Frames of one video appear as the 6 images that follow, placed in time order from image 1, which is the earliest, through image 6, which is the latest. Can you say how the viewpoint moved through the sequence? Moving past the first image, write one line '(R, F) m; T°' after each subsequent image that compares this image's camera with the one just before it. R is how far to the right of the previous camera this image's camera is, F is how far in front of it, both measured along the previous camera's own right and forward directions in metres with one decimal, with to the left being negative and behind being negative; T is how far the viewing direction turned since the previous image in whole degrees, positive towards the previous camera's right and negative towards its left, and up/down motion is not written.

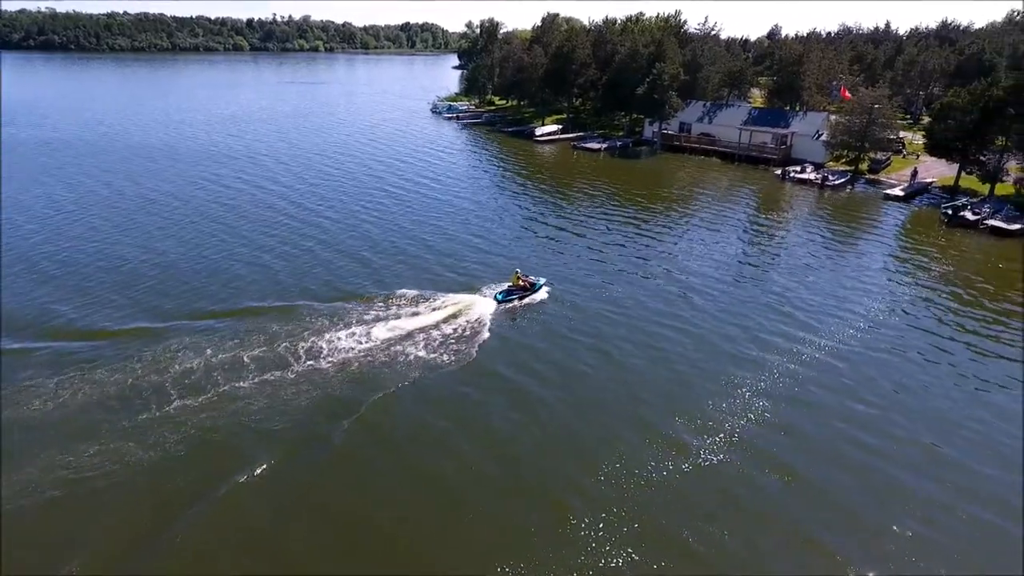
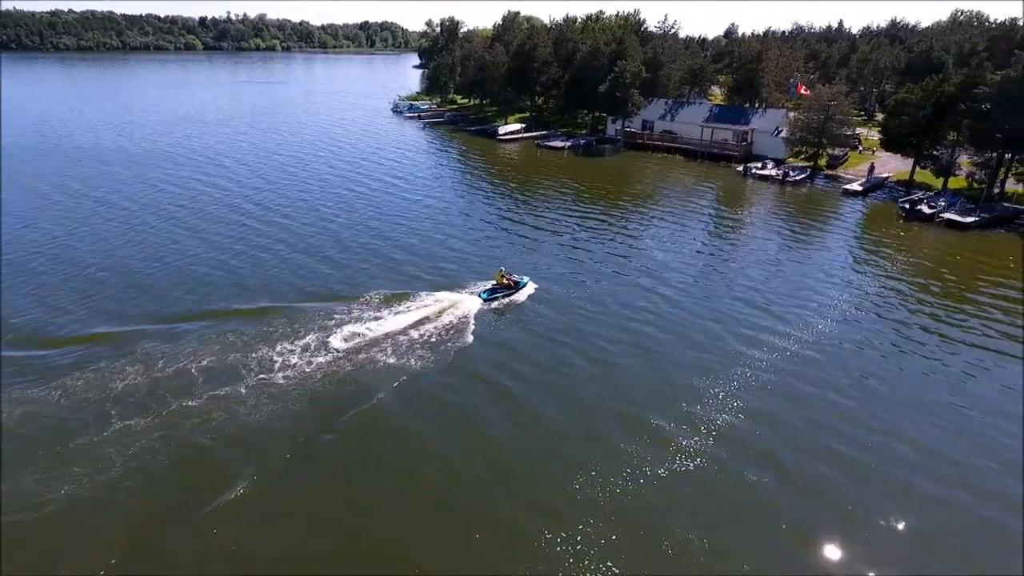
(0.0, +0.7) m; +3°
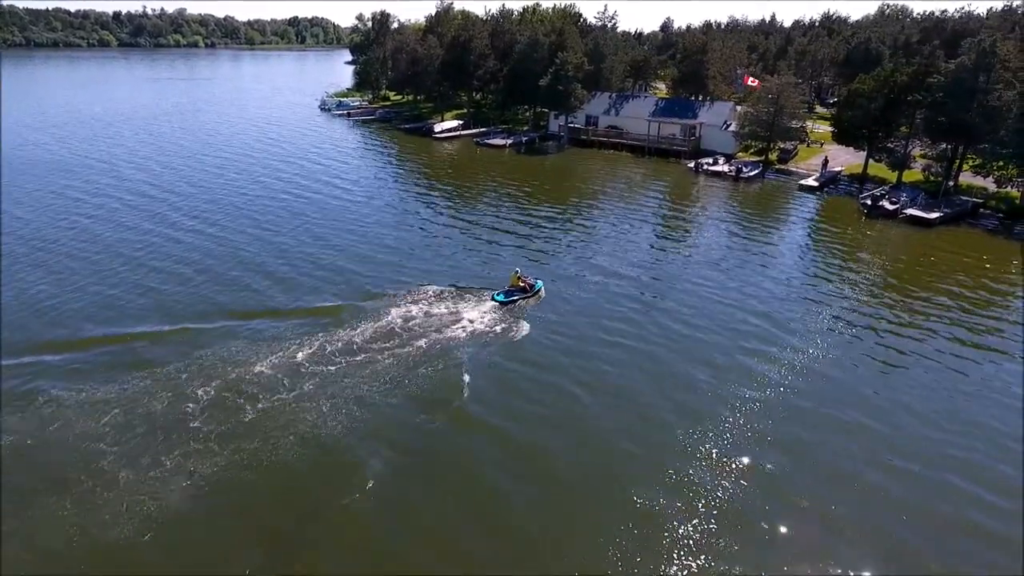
(+0.2, +4.6) m; +5°
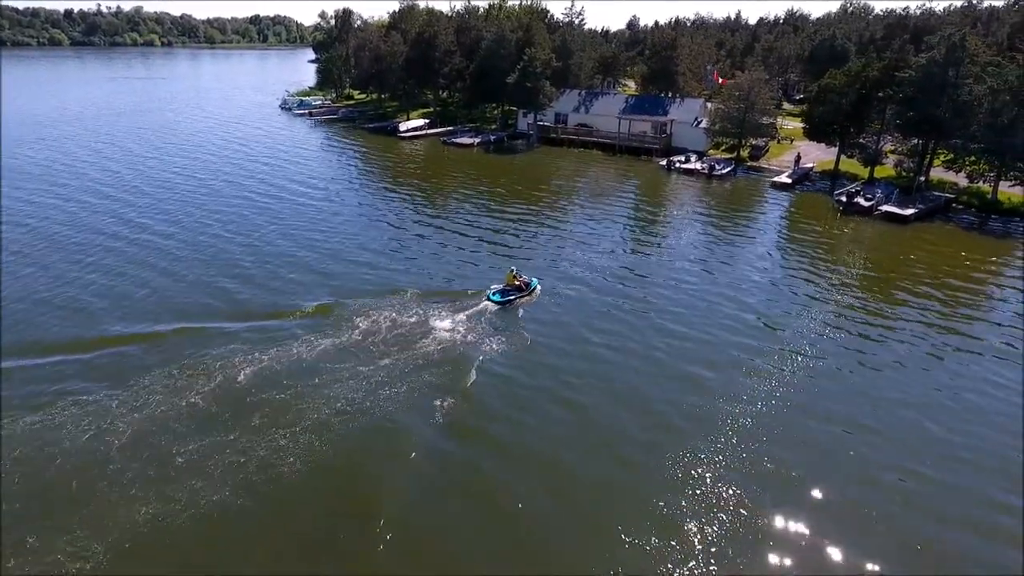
(0.0, +1.7) m; +3°
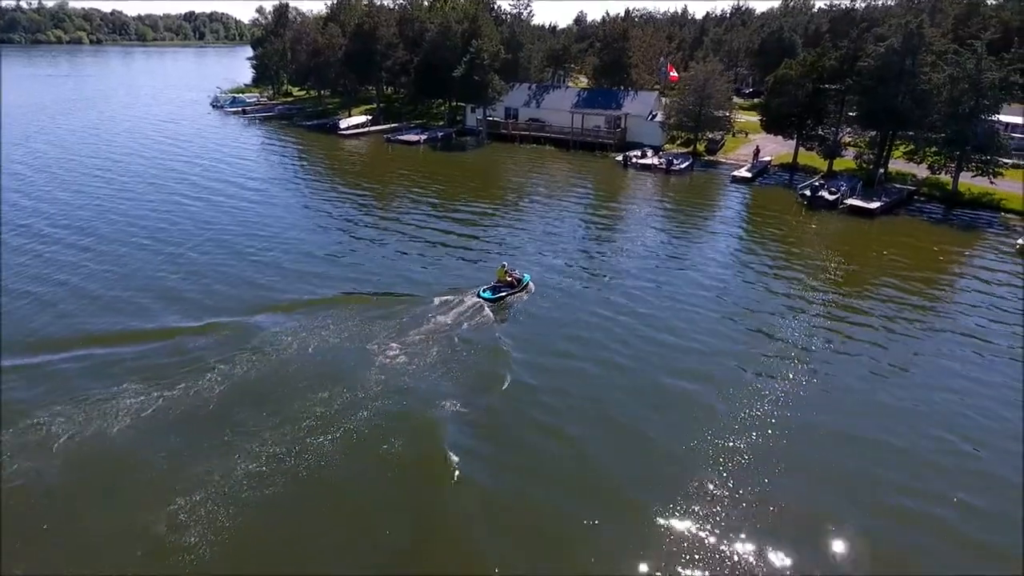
(+0.1, +3.1) m; +4°
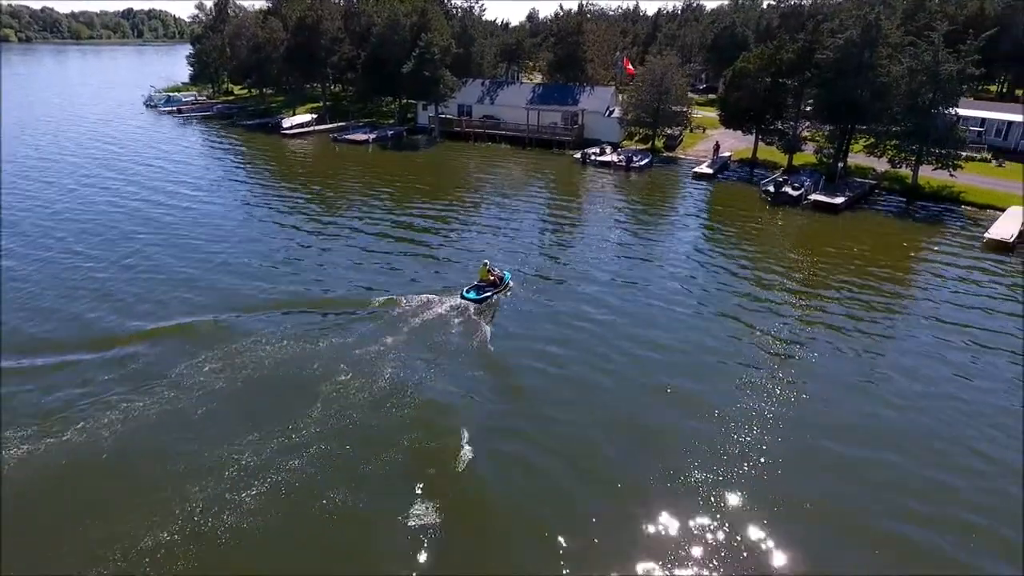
(+0.1, +2.2) m; +4°
